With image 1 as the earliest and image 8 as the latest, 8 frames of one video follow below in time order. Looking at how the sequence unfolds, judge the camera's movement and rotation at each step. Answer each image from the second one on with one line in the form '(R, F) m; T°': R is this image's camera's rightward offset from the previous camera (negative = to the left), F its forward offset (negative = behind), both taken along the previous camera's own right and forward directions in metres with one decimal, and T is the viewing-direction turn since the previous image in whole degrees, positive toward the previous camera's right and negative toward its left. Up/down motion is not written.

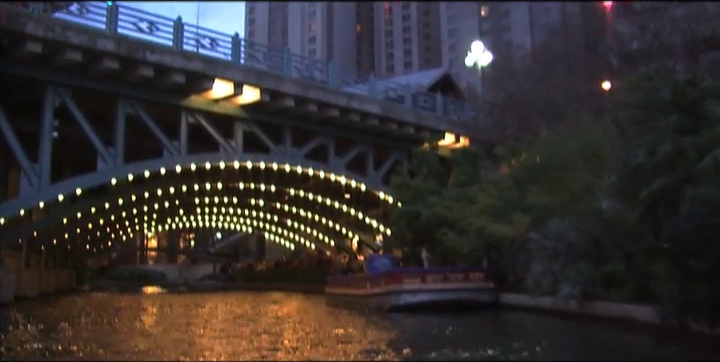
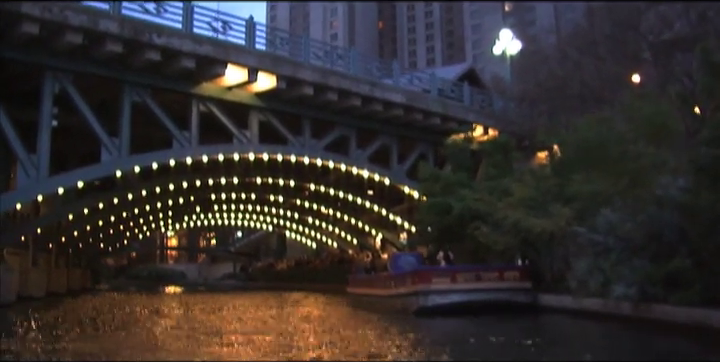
(0.0, +1.9) m; -1°
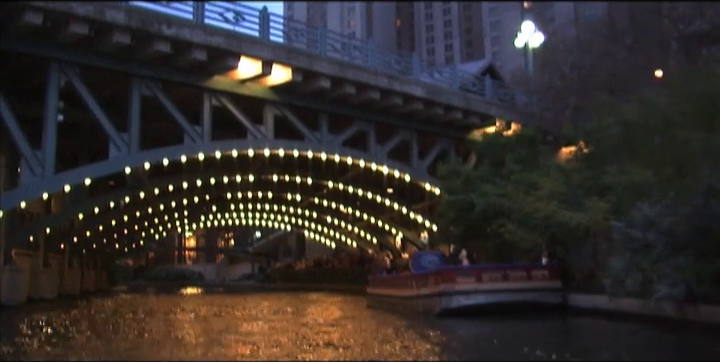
(0.0, +1.0) m; -1°
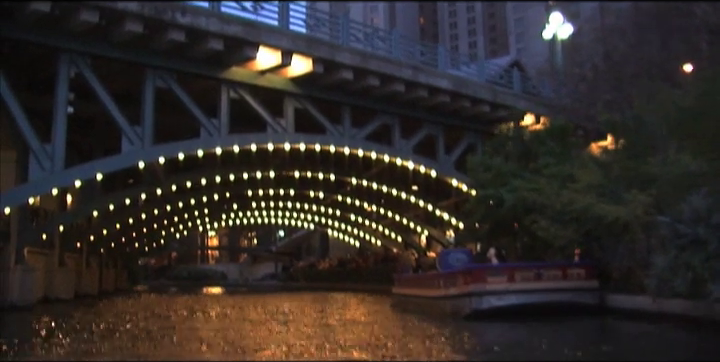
(0.0, +1.1) m; -2°
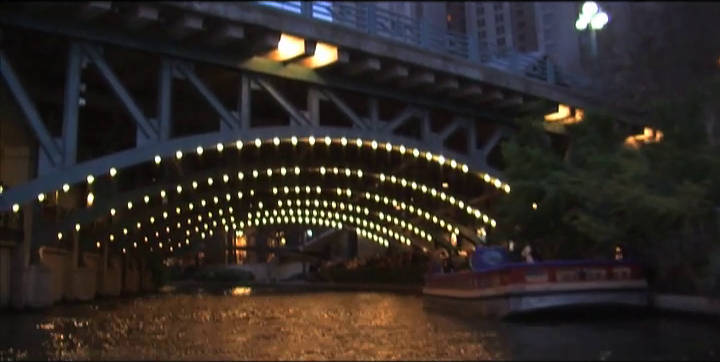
(0.0, +1.2) m; -2°
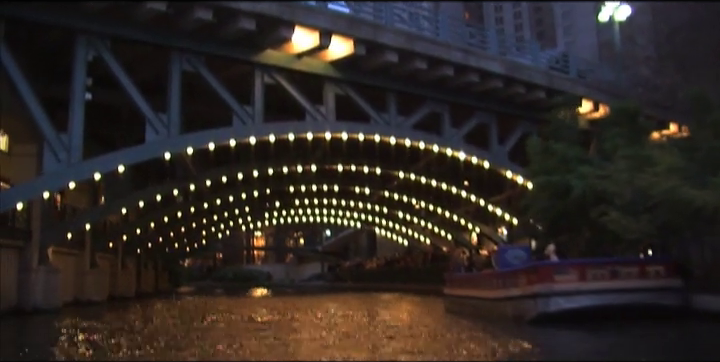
(0.0, +0.8) m; -1°
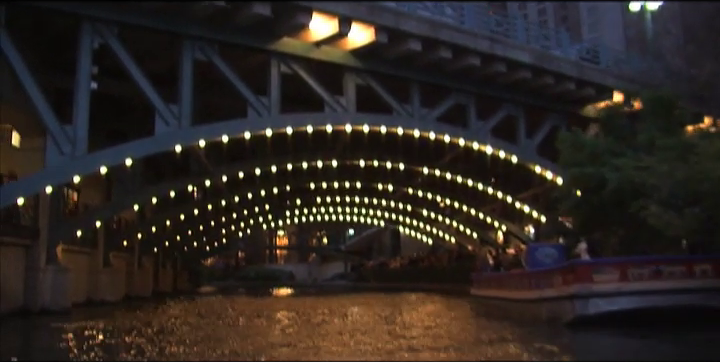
(+0.1, +1.1) m; -2°
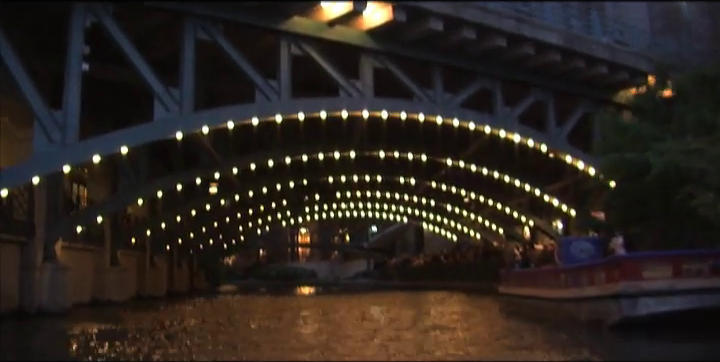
(+0.1, +1.5) m; -2°
